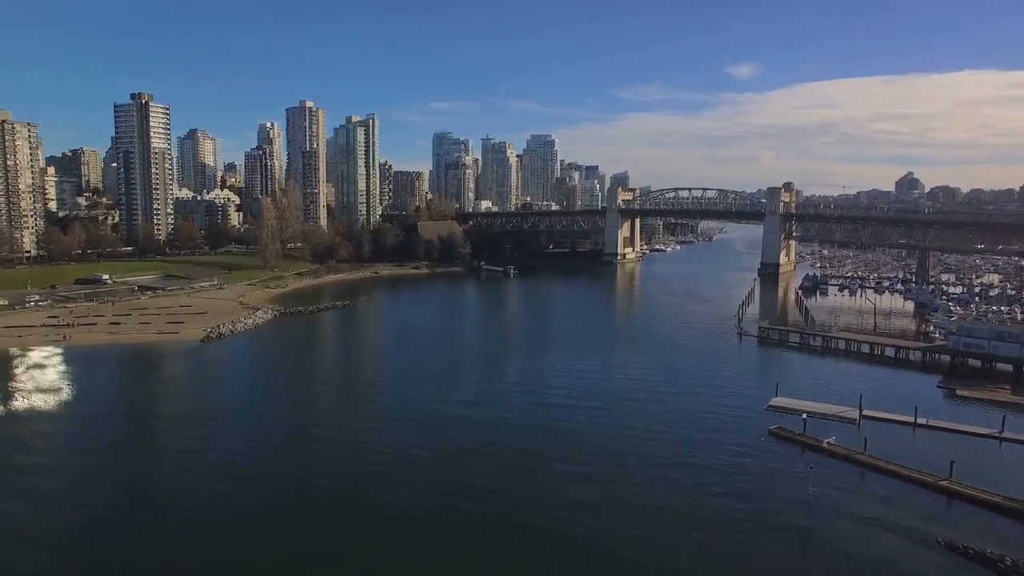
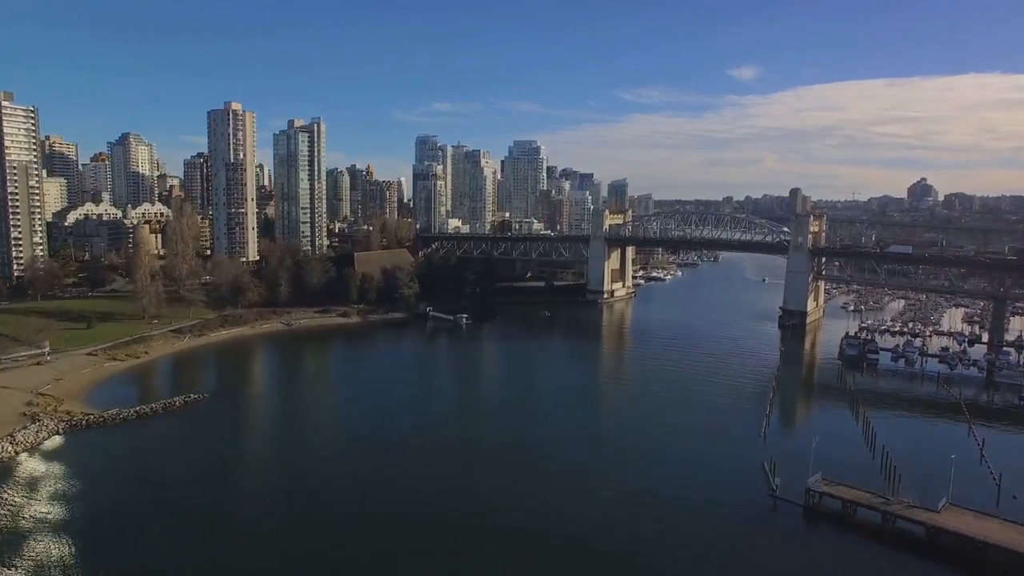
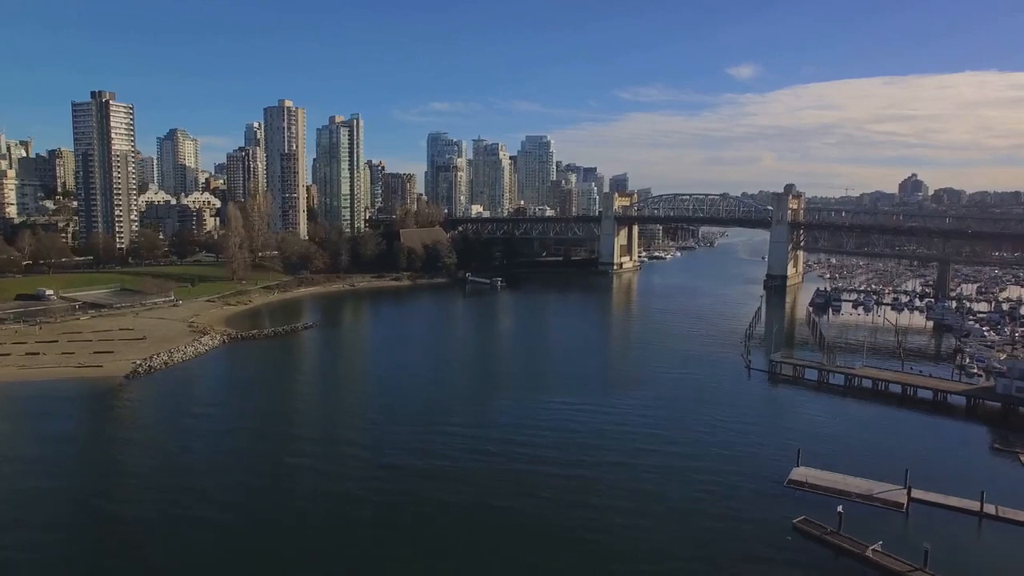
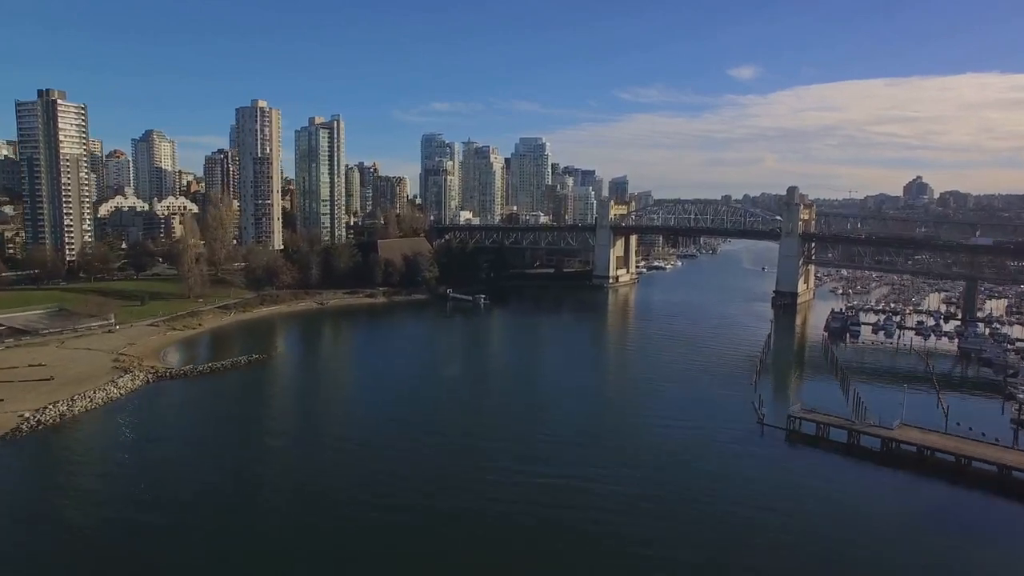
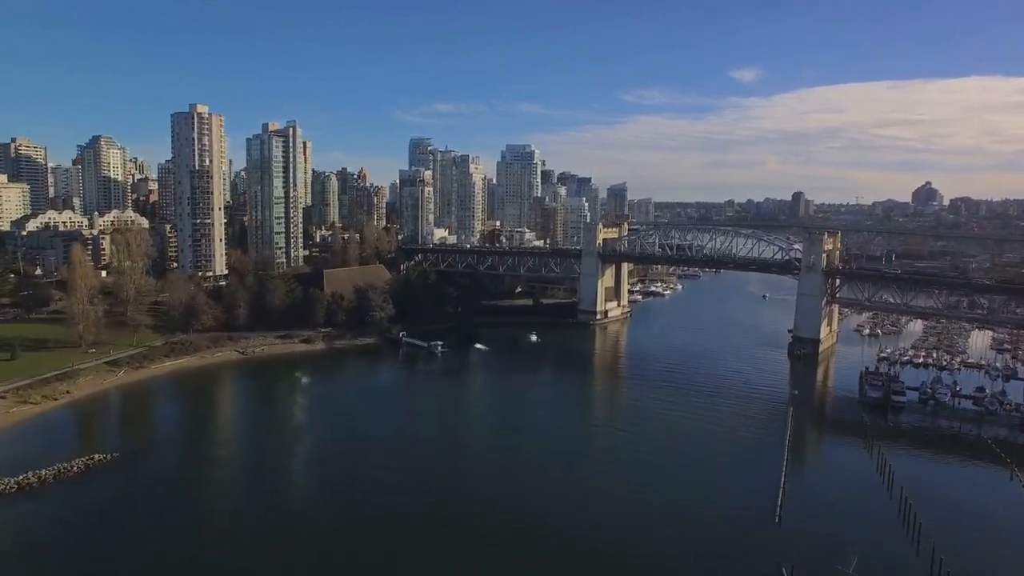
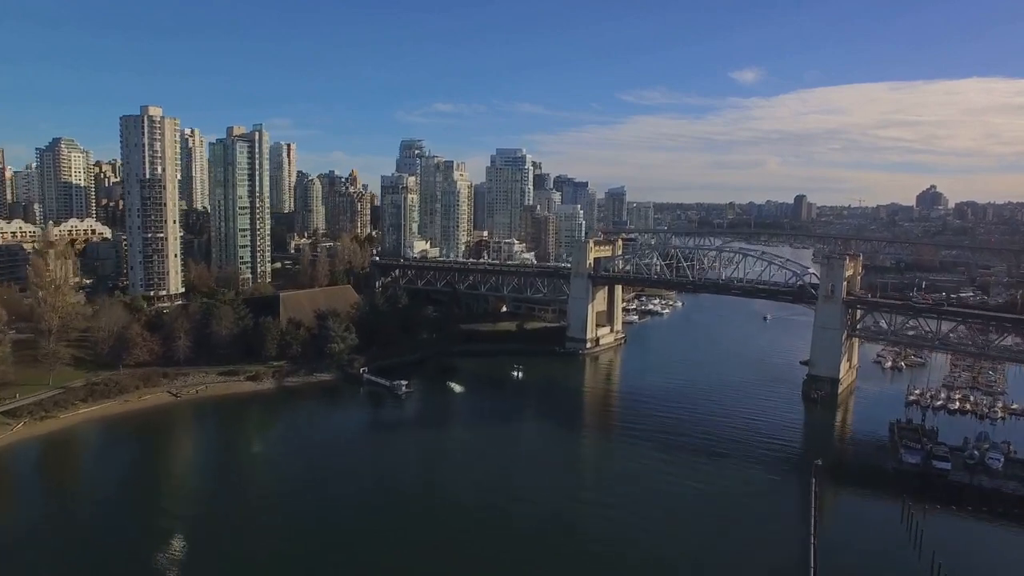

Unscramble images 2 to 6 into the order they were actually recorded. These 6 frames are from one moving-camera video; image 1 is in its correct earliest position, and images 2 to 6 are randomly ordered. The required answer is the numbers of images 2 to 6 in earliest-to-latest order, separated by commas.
3, 4, 2, 5, 6
